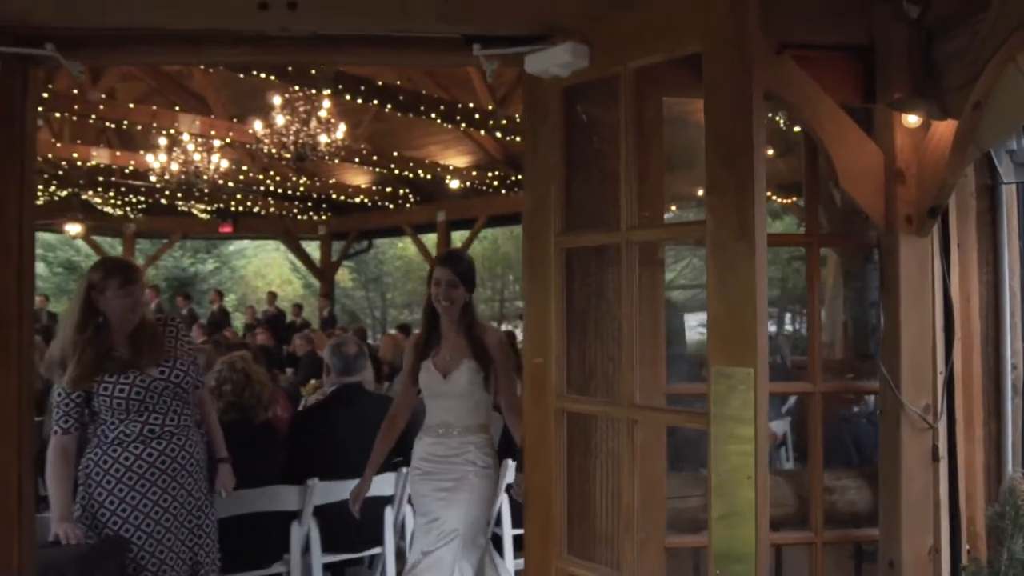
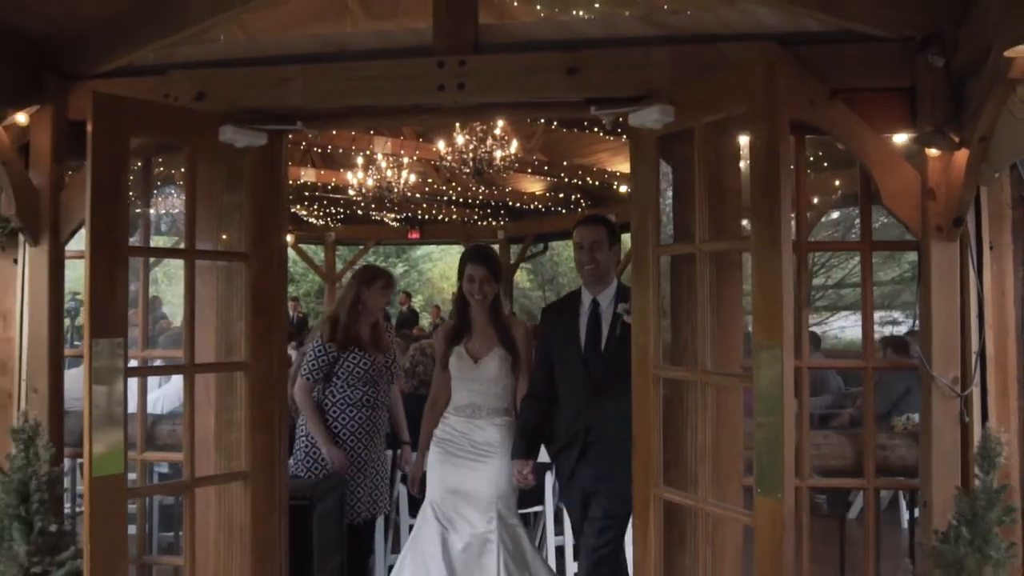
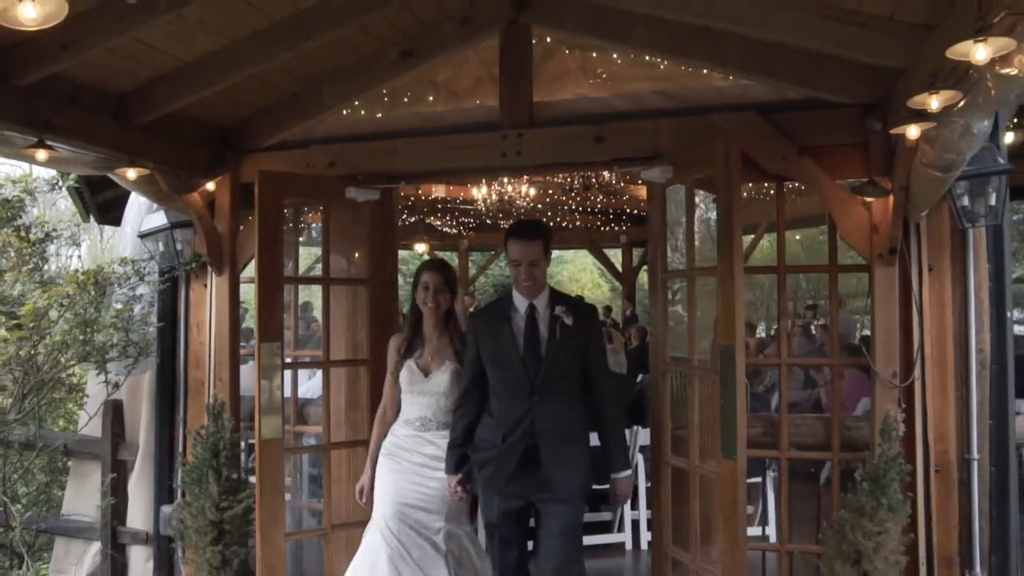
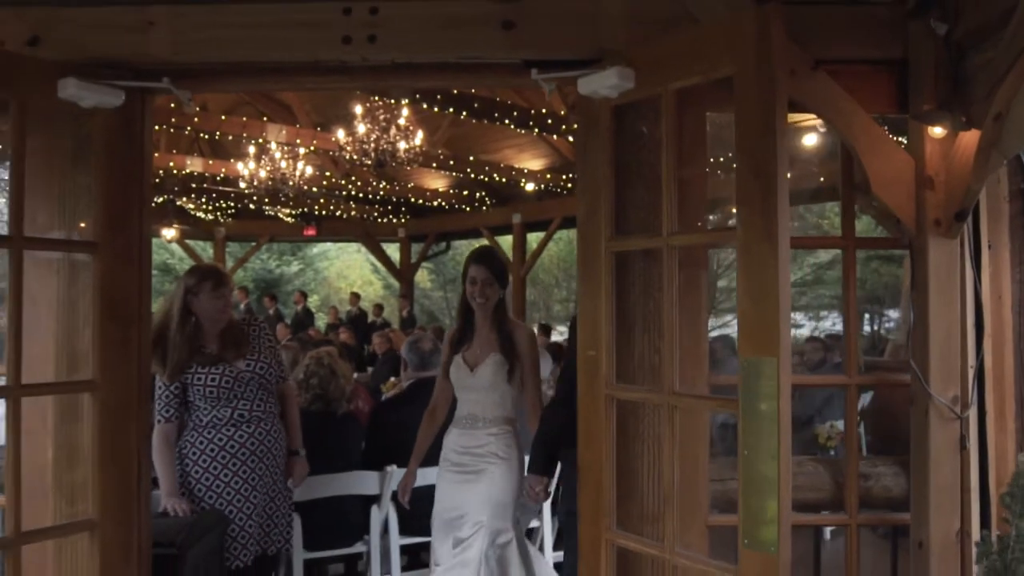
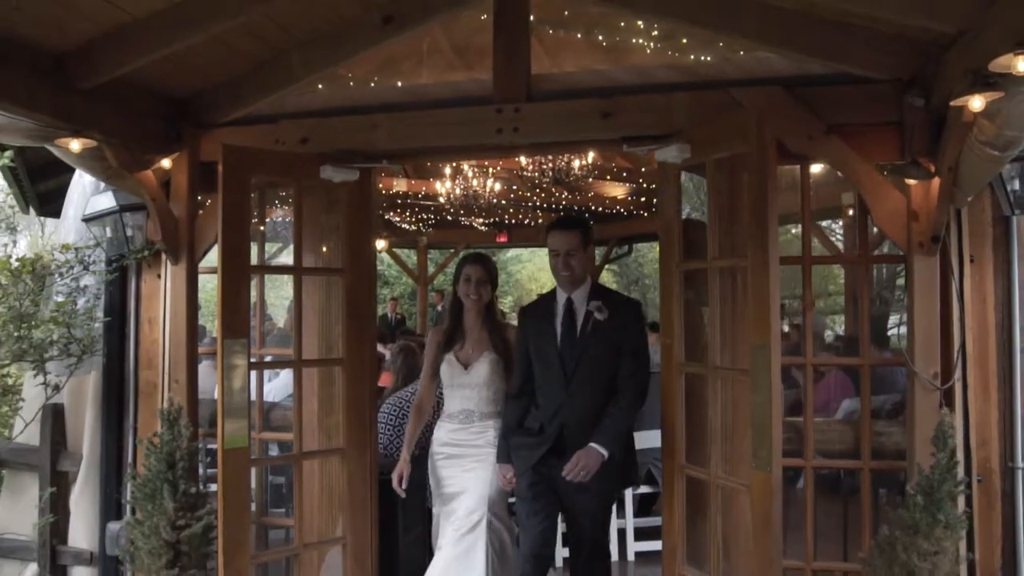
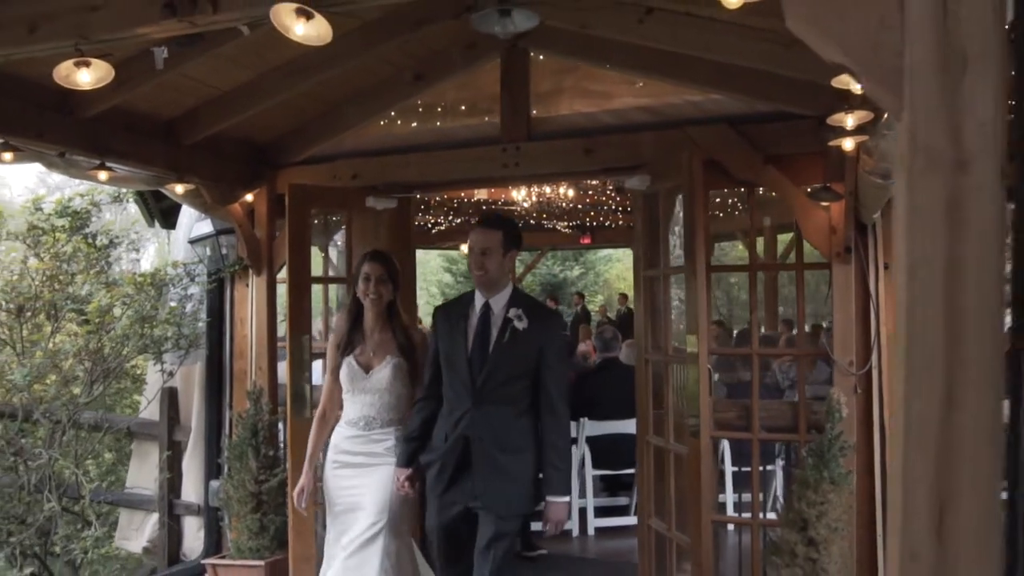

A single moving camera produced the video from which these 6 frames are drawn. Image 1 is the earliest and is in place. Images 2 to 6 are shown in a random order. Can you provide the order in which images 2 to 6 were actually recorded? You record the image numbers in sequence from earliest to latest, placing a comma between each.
4, 2, 5, 3, 6
